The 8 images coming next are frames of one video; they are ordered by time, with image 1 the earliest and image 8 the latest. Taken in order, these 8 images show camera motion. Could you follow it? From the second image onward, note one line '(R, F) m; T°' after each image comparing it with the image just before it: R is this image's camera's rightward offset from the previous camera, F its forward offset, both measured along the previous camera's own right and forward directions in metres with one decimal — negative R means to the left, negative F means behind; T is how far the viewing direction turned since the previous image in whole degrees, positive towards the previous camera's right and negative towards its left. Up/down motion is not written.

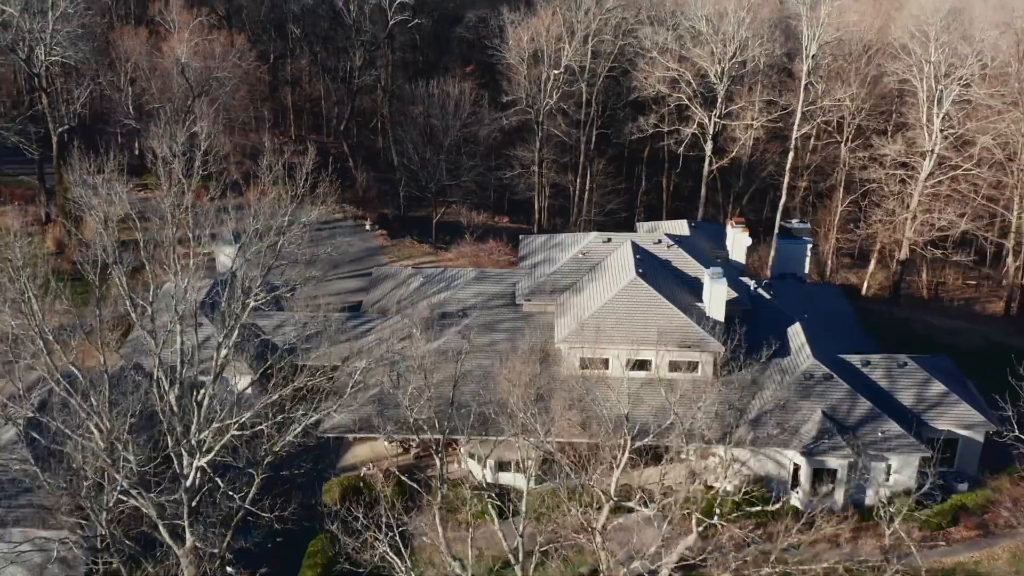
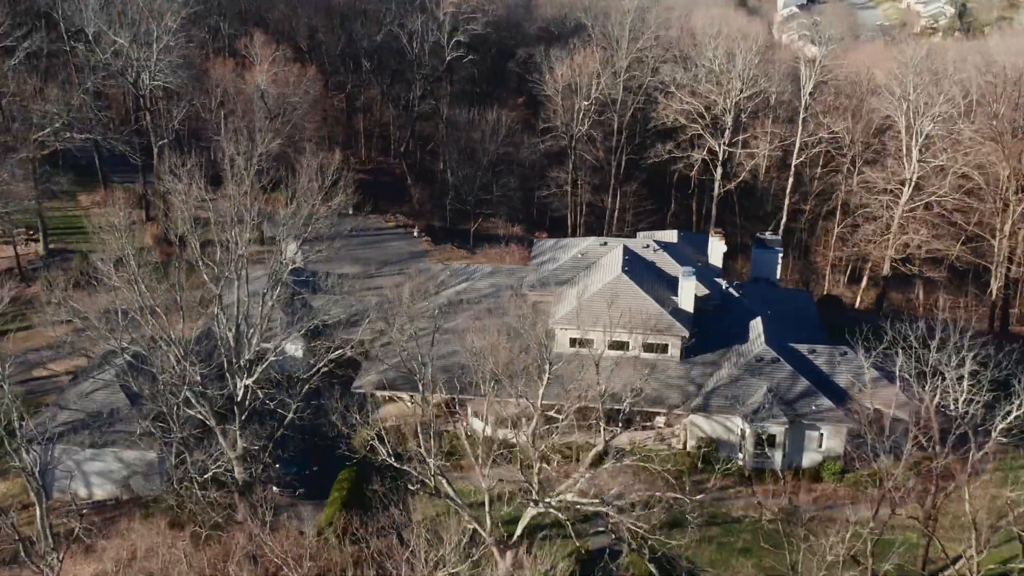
(+1.6, -3.8) m; -4°
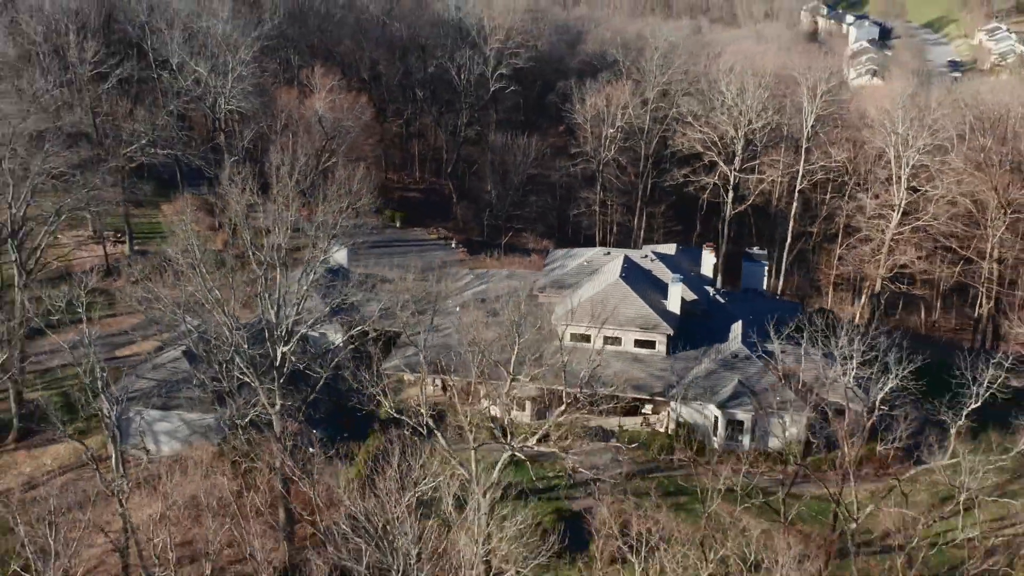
(+1.5, -3.3) m; -4°
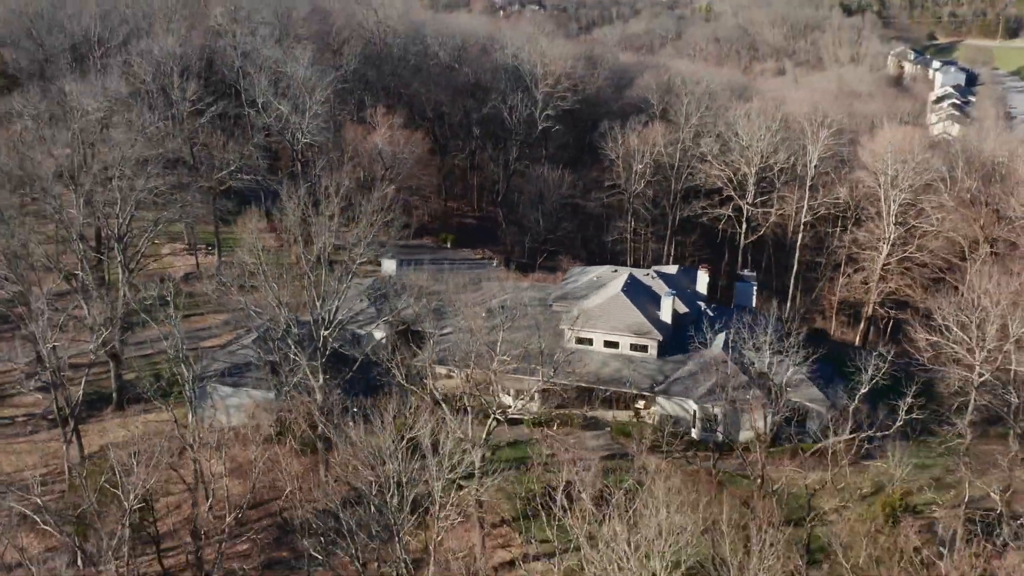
(+2.0, -4.4) m; -5°
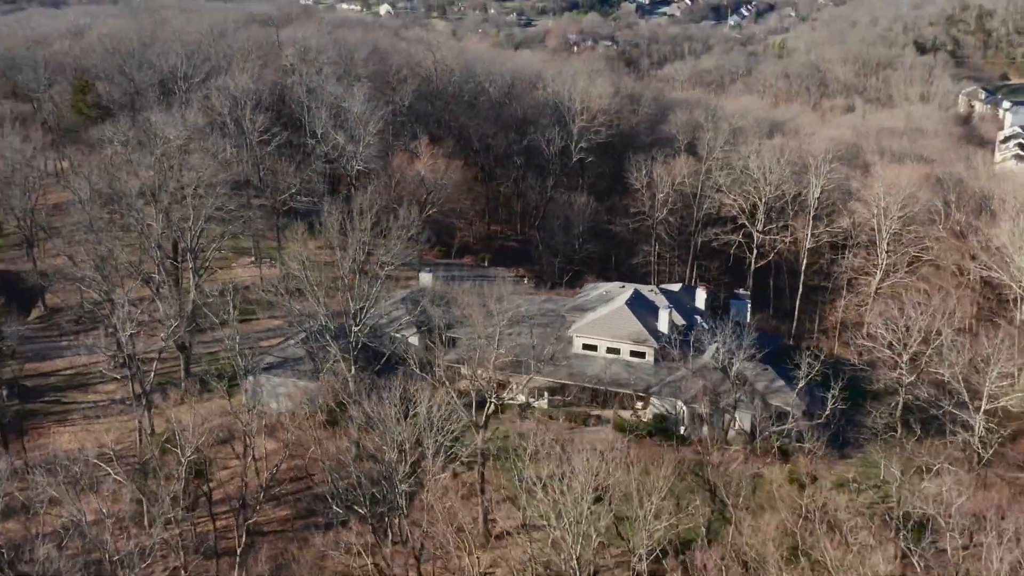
(+1.8, -4.0) m; -4°
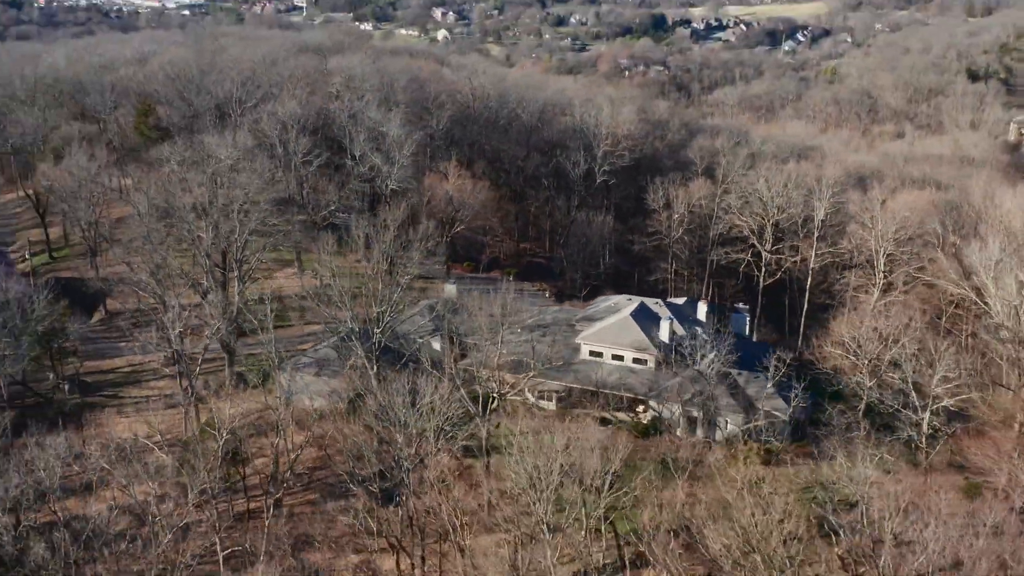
(+1.4, -3.0) m; -3°
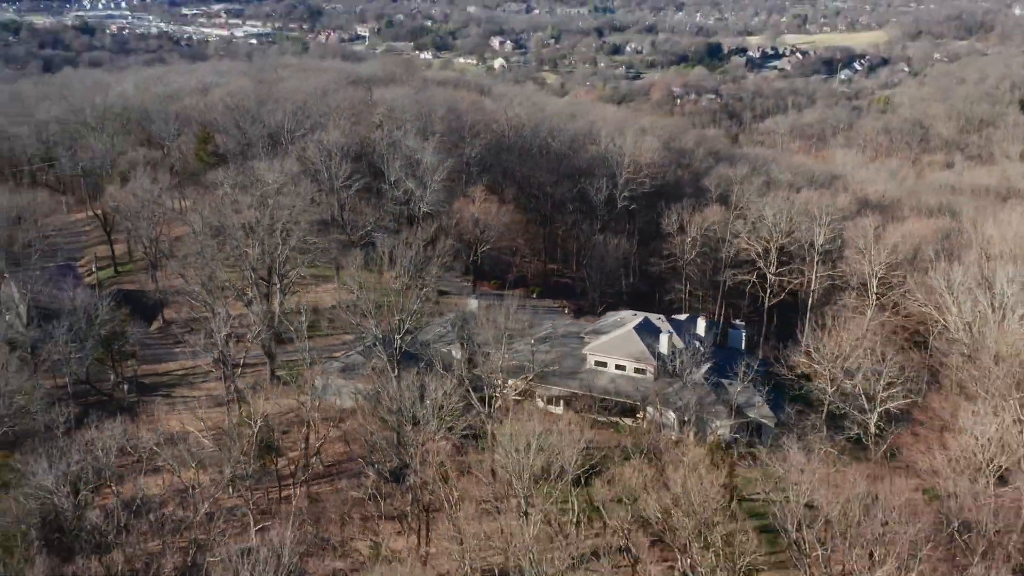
(+1.6, -3.5) m; -3°
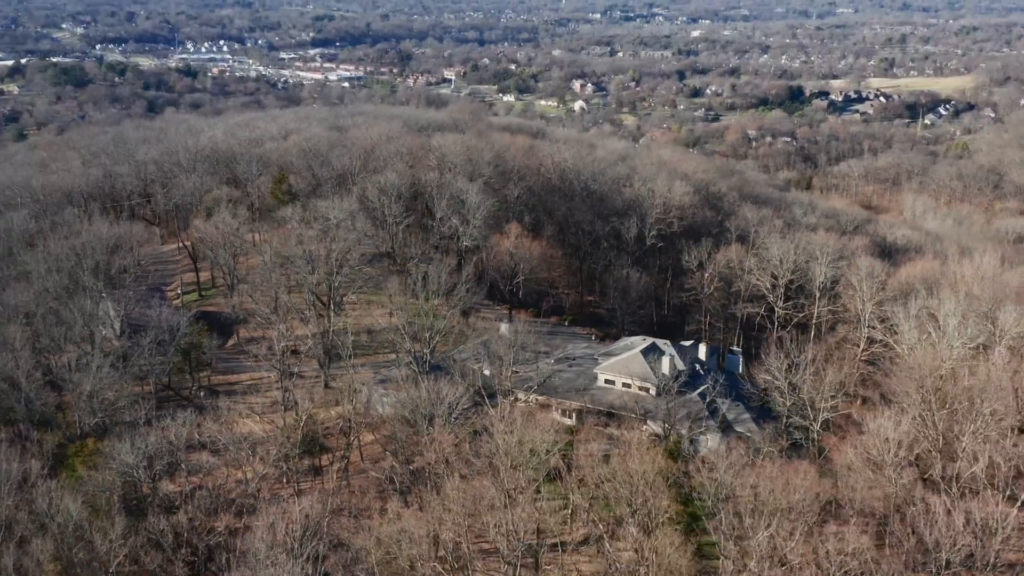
(+2.7, -5.5) m; -4°
